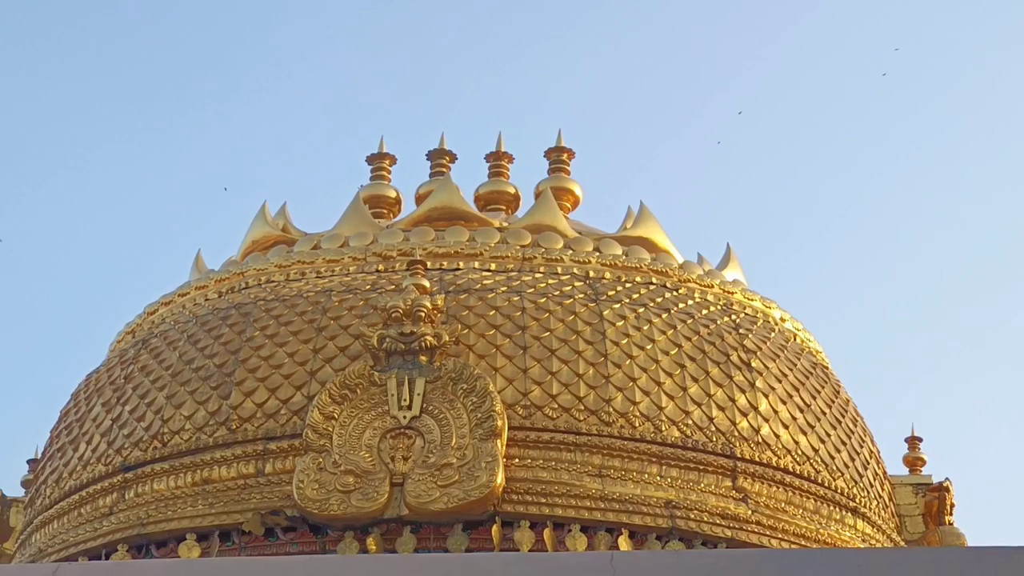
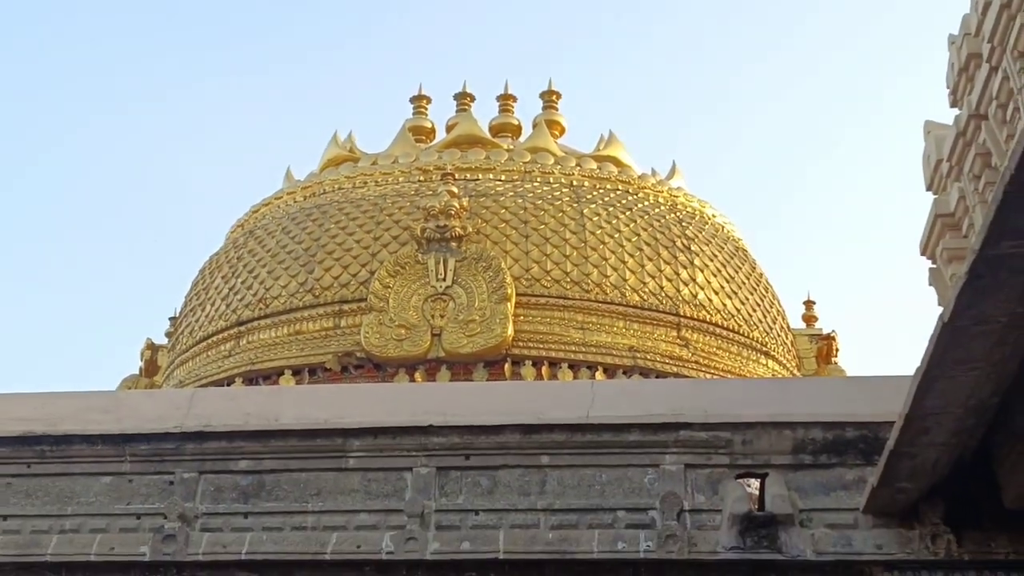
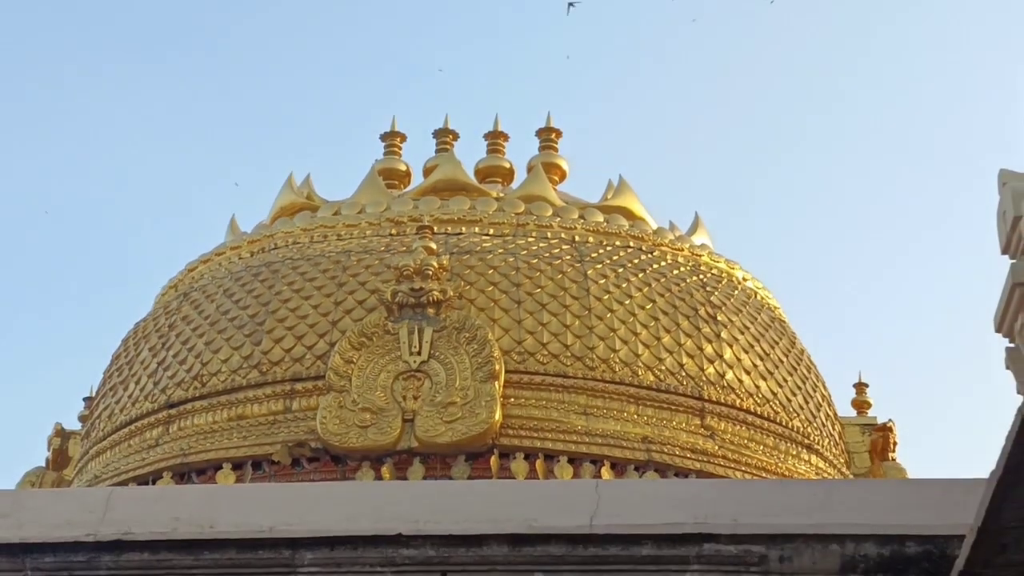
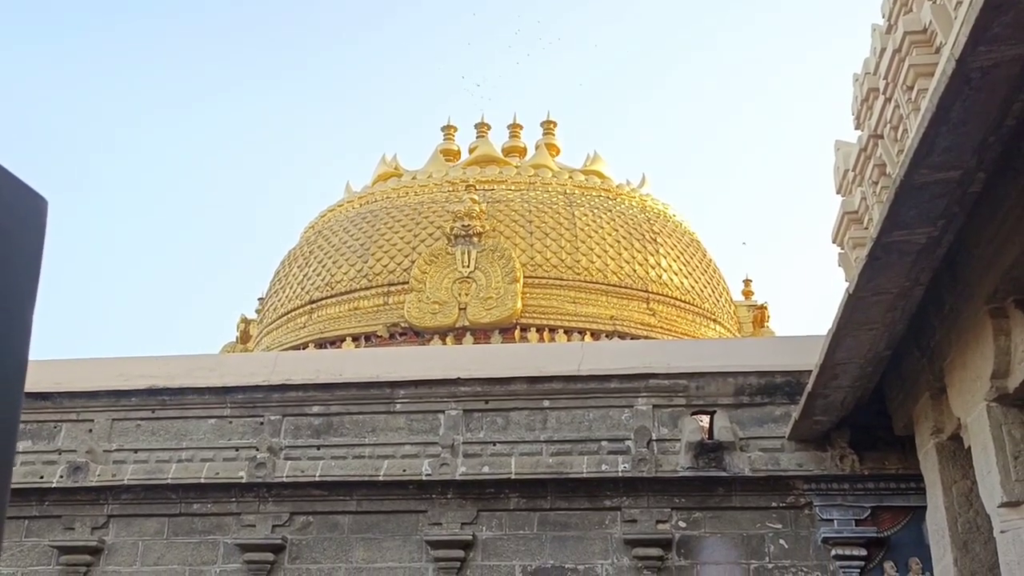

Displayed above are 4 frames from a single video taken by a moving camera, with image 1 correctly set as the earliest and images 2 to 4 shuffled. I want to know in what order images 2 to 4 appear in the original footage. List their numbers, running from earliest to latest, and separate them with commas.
3, 2, 4
